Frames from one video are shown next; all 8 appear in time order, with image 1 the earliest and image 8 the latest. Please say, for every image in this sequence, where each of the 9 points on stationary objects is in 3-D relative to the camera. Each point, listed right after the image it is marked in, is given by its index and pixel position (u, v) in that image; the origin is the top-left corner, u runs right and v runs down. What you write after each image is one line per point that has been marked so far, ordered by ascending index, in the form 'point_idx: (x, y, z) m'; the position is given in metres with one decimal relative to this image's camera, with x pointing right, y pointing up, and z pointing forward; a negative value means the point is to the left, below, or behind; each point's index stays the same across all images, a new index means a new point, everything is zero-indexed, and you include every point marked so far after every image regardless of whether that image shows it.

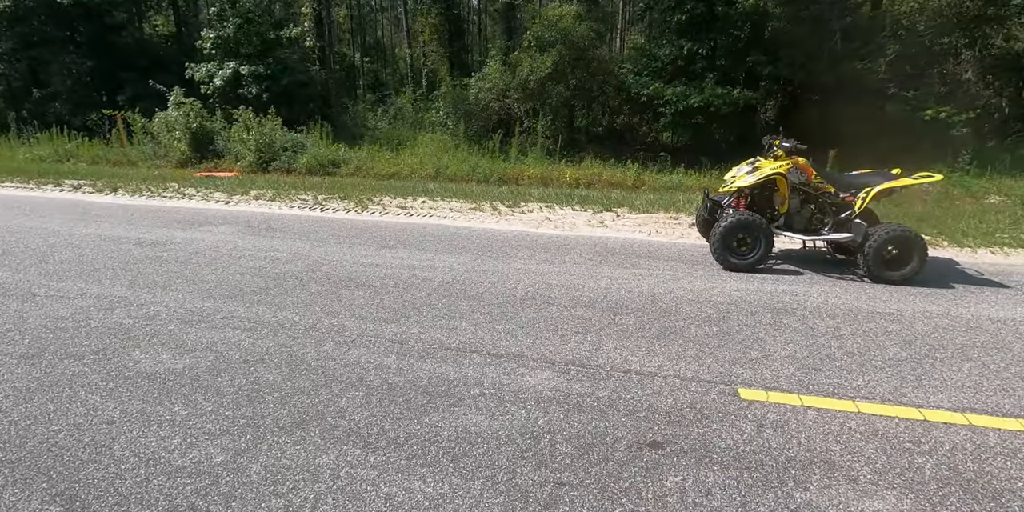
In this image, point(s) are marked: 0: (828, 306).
0: (+2.7, -0.4, +4.7) m
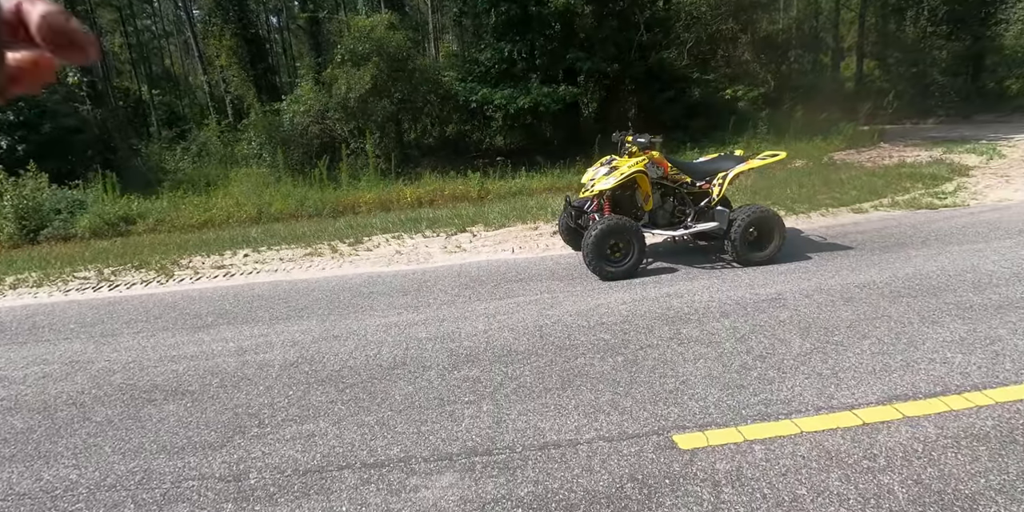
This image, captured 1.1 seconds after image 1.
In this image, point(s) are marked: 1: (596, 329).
0: (+1.7, -0.4, +4.5) m
1: (+0.7, -0.6, +4.3) m
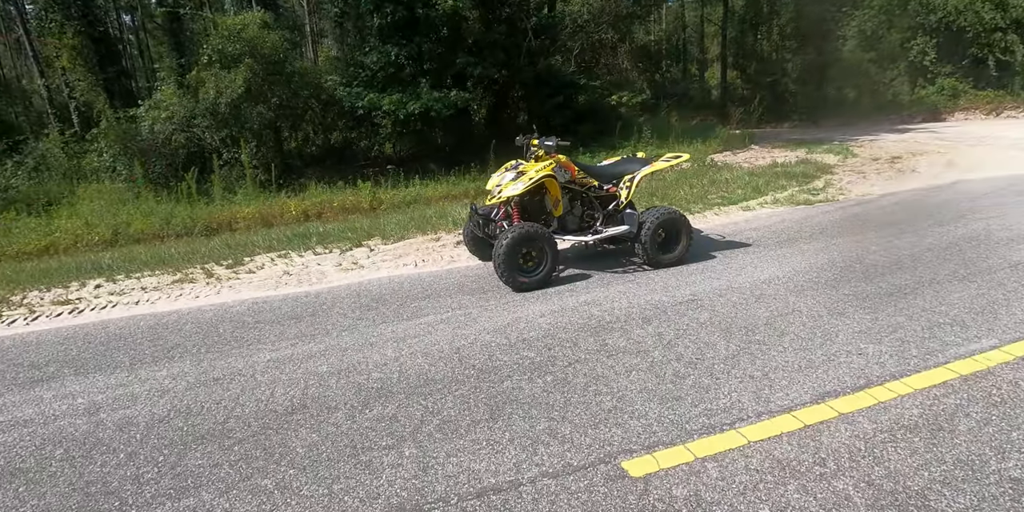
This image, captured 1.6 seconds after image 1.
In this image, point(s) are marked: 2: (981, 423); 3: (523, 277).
0: (+1.0, -0.4, +4.4) m
1: (+0.1, -0.7, +4.0) m
2: (+2.4, -0.8, +2.7) m
3: (+0.1, -0.2, +5.0) m
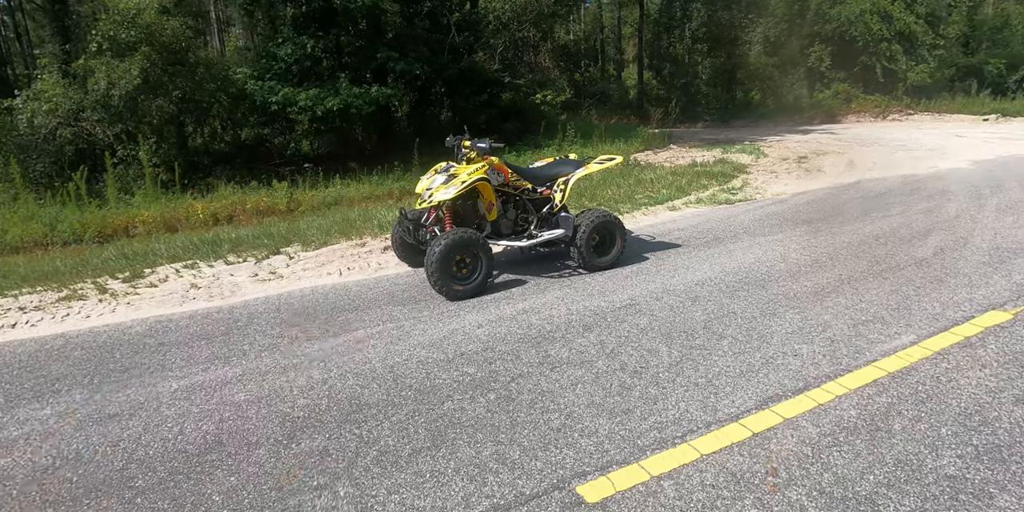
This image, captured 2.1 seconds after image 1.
0: (+0.5, -0.5, +4.3) m
1: (-0.4, -0.7, +3.7) m
2: (+2.1, -0.9, +2.9) m
3: (-0.5, -0.3, +4.8) m
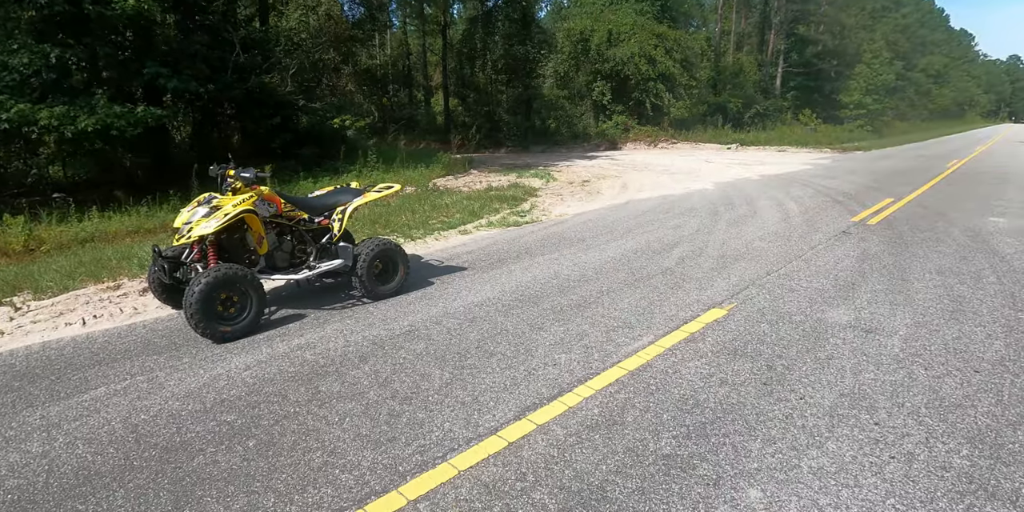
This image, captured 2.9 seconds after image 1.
0: (-1.2, -0.7, +4.2) m
1: (-1.8, -1.0, +3.4) m
2: (+0.8, -0.9, +3.3) m
3: (-2.3, -0.6, +4.4) m
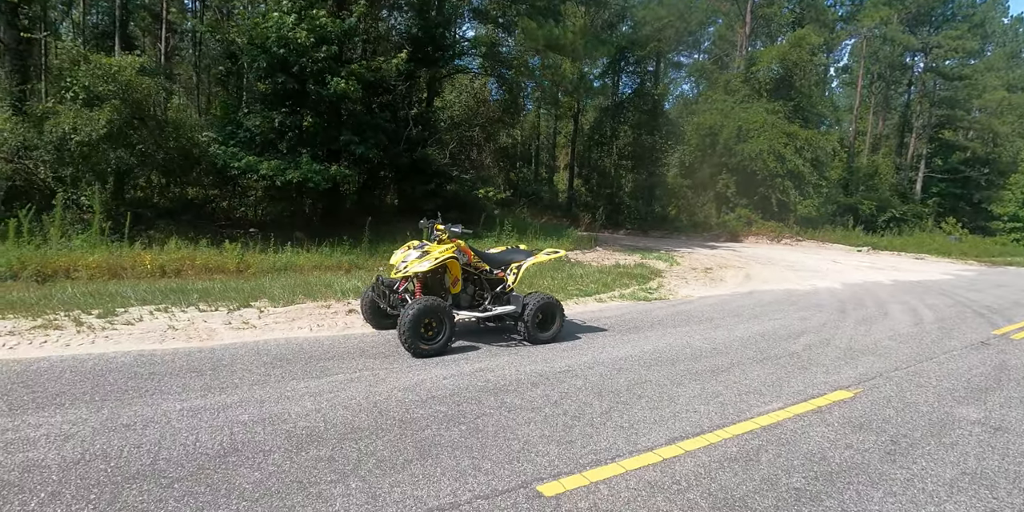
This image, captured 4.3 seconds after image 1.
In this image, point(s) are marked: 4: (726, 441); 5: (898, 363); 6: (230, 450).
0: (+0.1, -1.1, +5.2) m
1: (-0.7, -1.2, +4.5) m
2: (+1.9, -1.4, +3.9) m
3: (-0.9, -0.9, +5.6) m
4: (+1.6, -1.4, +4.1) m
5: (+4.7, -1.3, +6.6) m
6: (-1.9, -1.3, +3.6) m
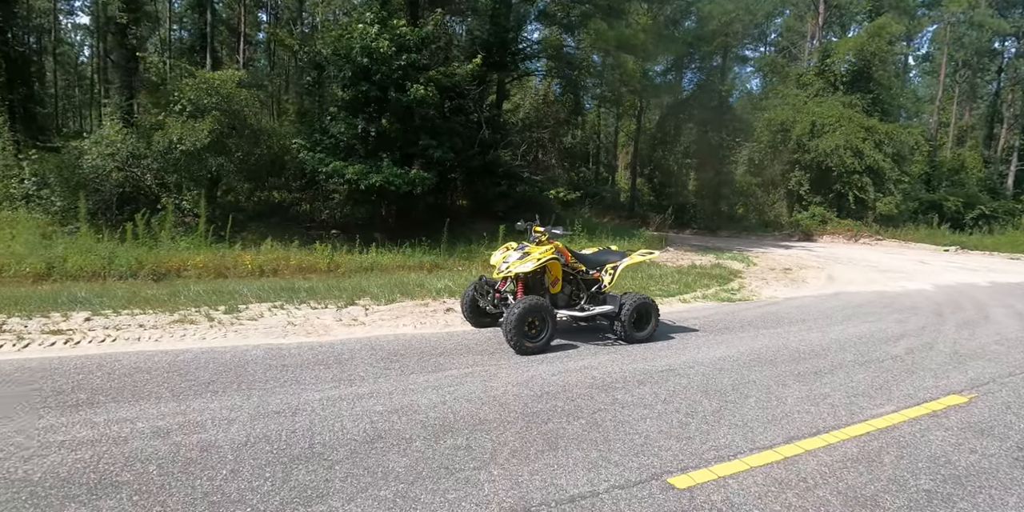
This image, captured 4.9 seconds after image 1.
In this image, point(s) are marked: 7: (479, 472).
0: (+1.2, -1.1, +5.4) m
1: (+0.3, -1.2, +4.7) m
2: (+2.8, -1.5, +3.9) m
3: (+0.2, -0.9, +5.8) m
4: (+2.5, -1.4, +4.1) m
5: (+5.8, -1.3, +6.3) m
6: (-1.0, -1.3, +4.0) m
7: (-0.2, -1.4, +3.5) m
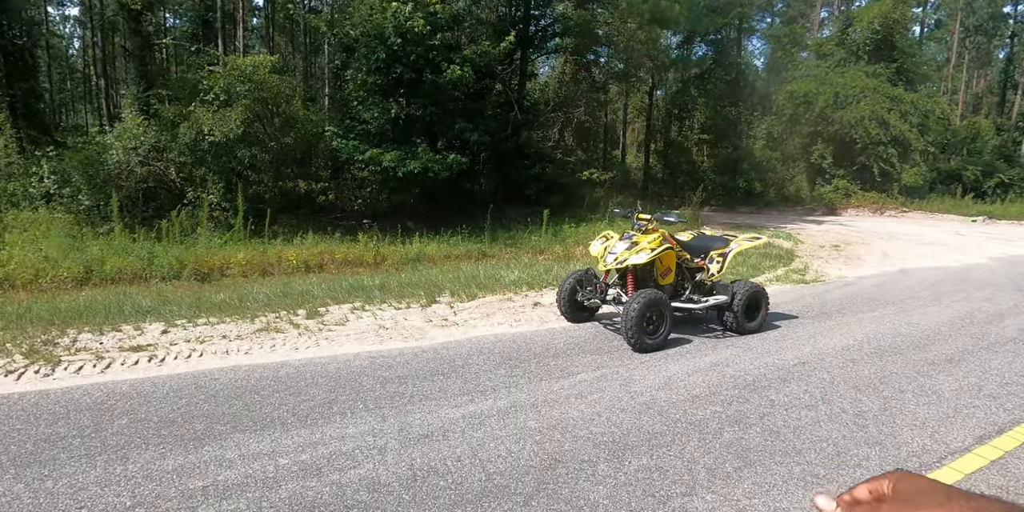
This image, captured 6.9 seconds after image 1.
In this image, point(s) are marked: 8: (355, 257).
0: (+2.4, -1.1, +5.1) m
1: (+1.5, -1.2, +4.4) m
2: (+4.0, -1.4, +3.6) m
3: (+1.4, -0.8, +5.5) m
4: (+3.7, -1.3, +3.8) m
5: (+7.0, -1.0, +6.0) m
6: (+0.2, -1.3, +3.6) m
7: (+1.0, -1.4, +3.2) m
8: (-3.1, 0.0, +11.2) m
